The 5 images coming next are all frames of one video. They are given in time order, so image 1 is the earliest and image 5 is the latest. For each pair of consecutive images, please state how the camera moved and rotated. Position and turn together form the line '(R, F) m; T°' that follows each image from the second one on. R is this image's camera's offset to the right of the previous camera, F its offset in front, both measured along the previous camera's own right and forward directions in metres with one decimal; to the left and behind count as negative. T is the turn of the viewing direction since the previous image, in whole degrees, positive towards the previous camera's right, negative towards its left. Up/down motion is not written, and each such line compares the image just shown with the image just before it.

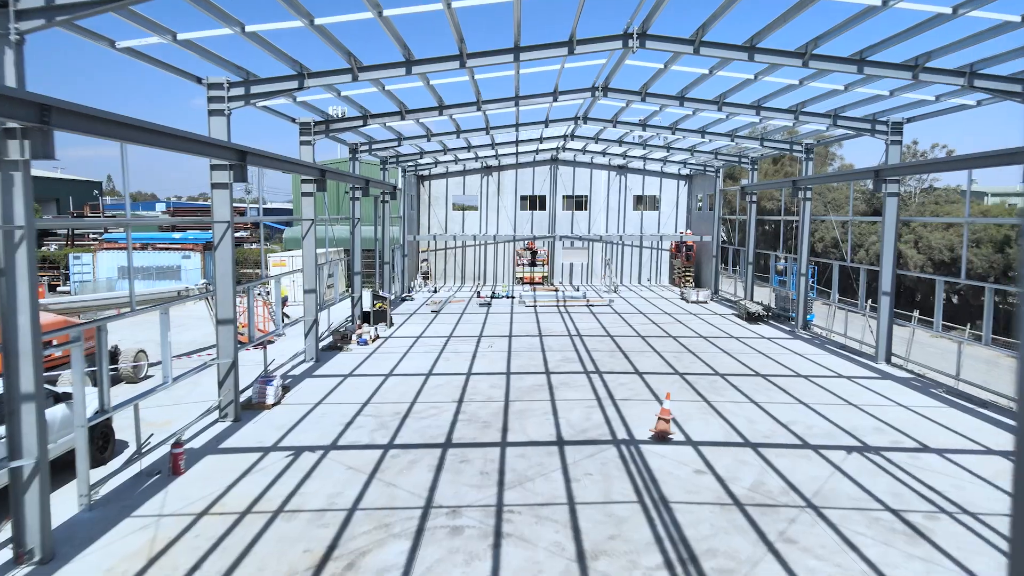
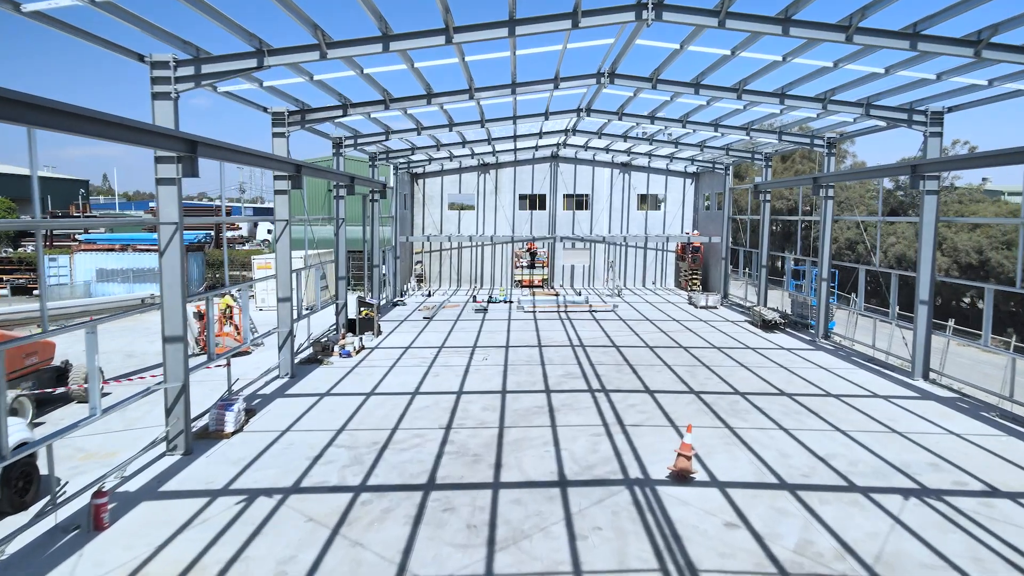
(+0.1, +1.3) m; 0°
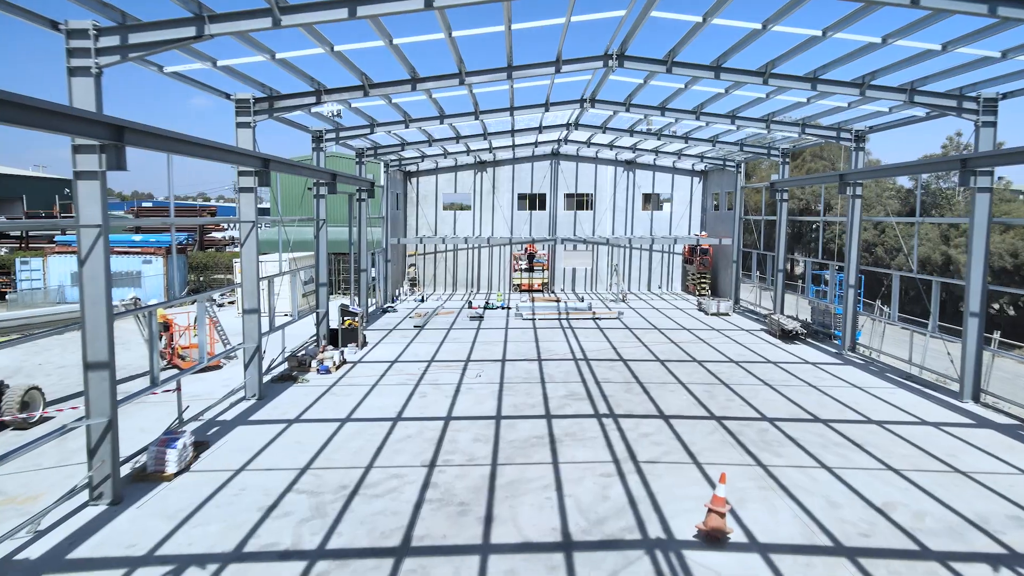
(+0.1, +1.4) m; 0°
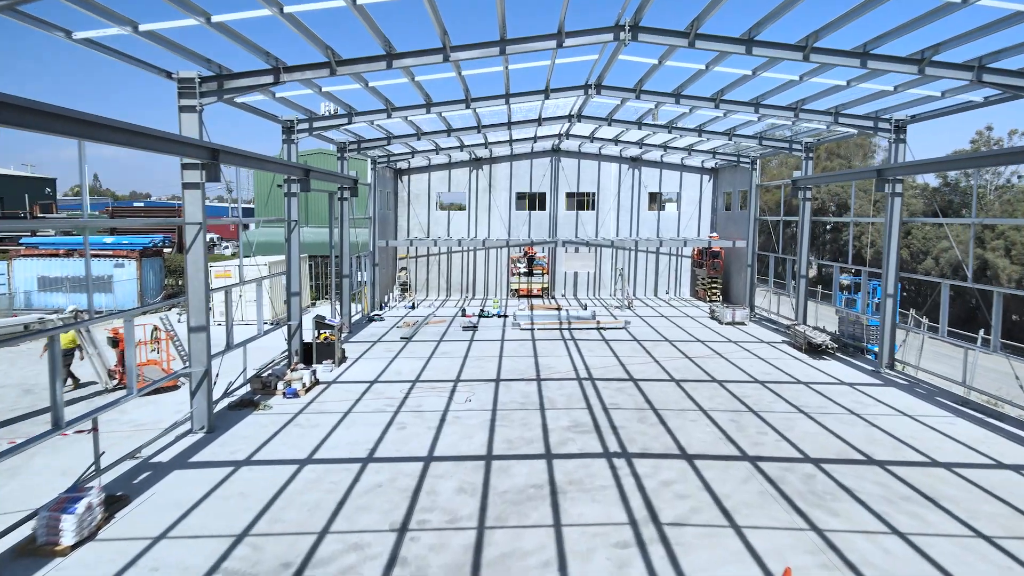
(+0.1, +1.6) m; 0°
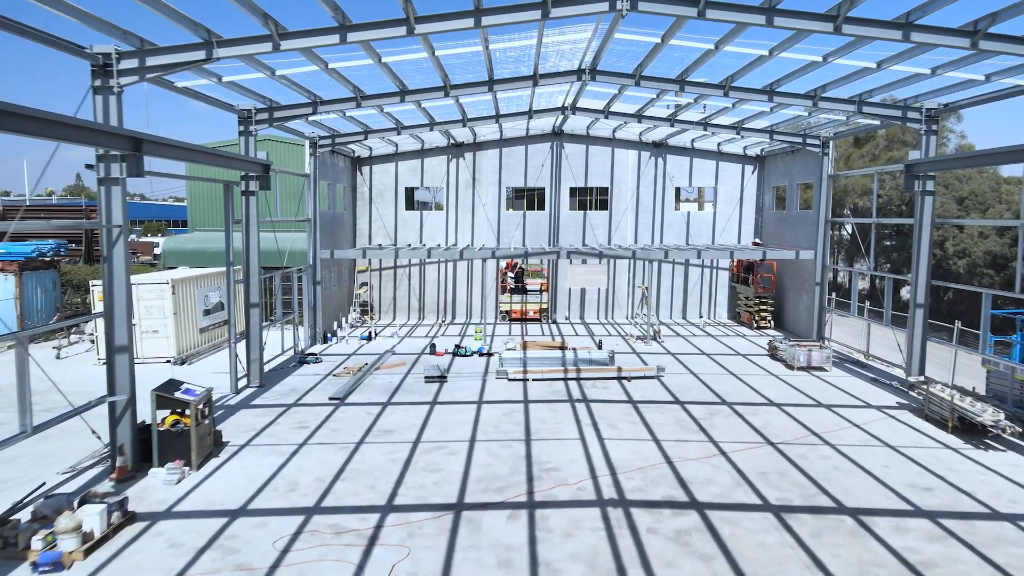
(+0.3, +5.2) m; 0°
